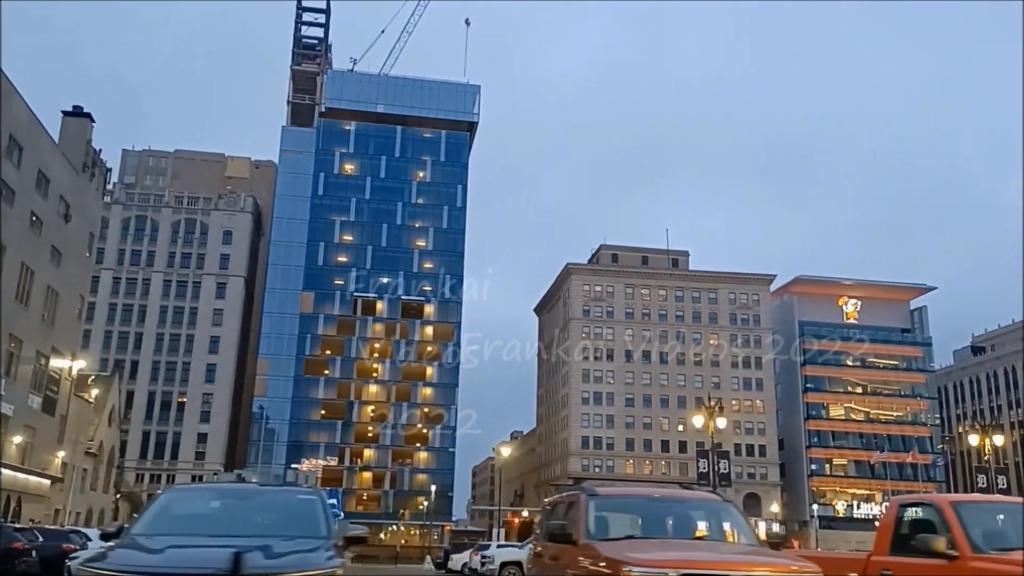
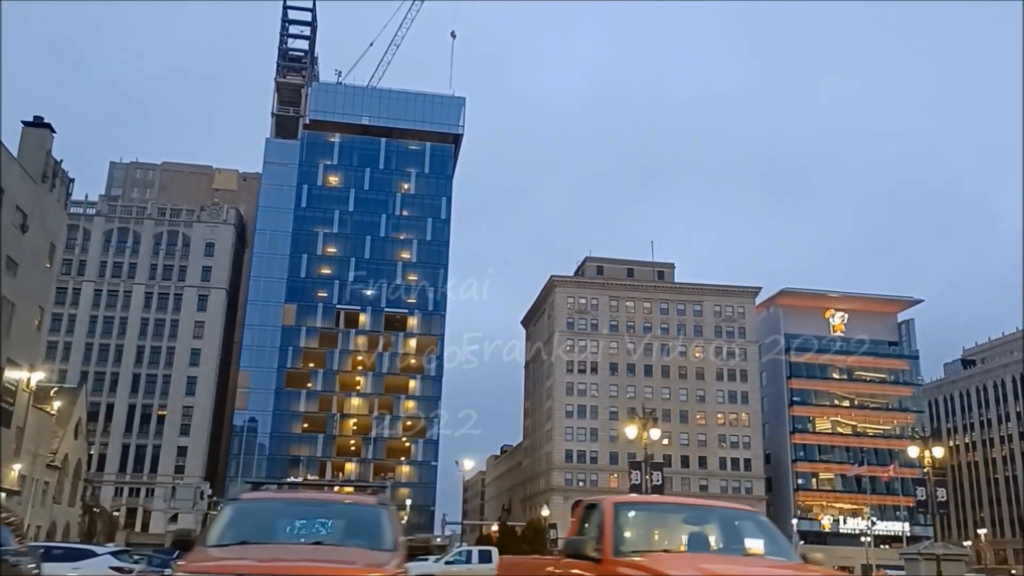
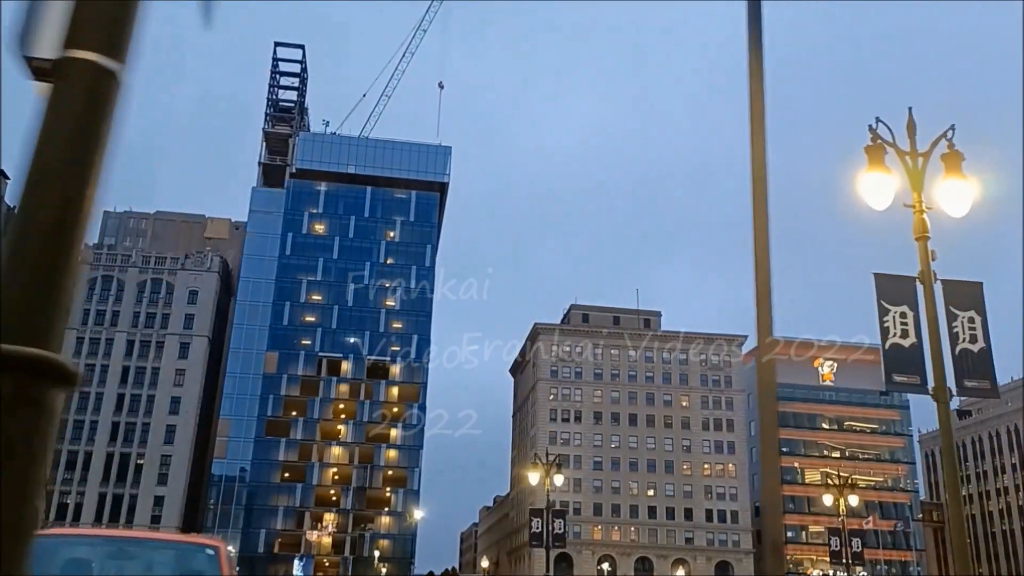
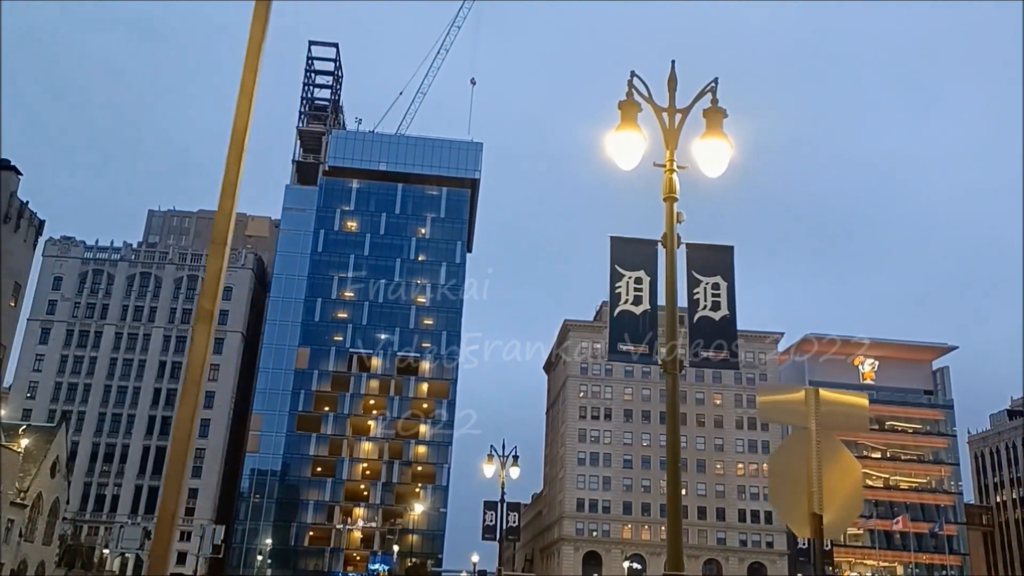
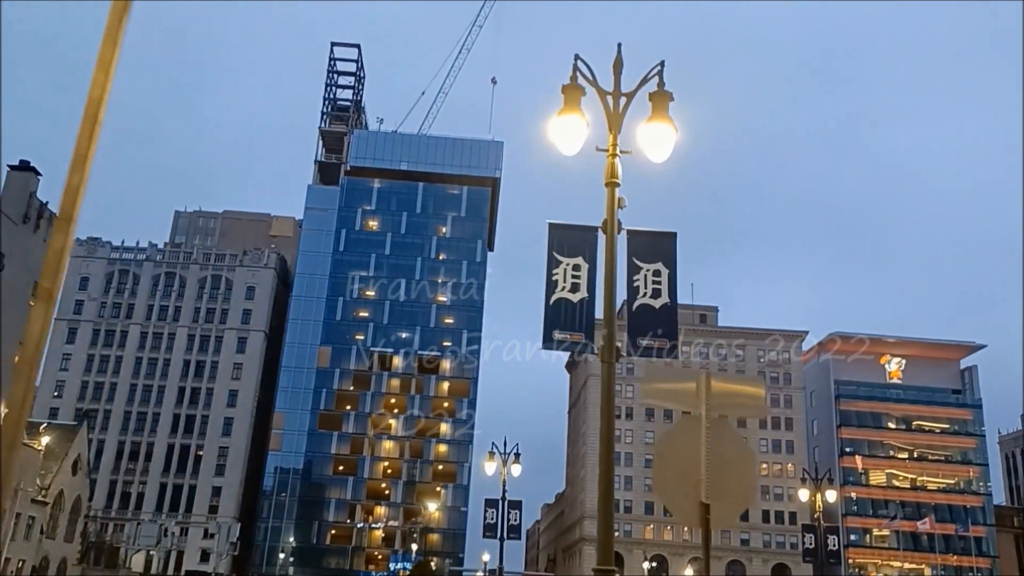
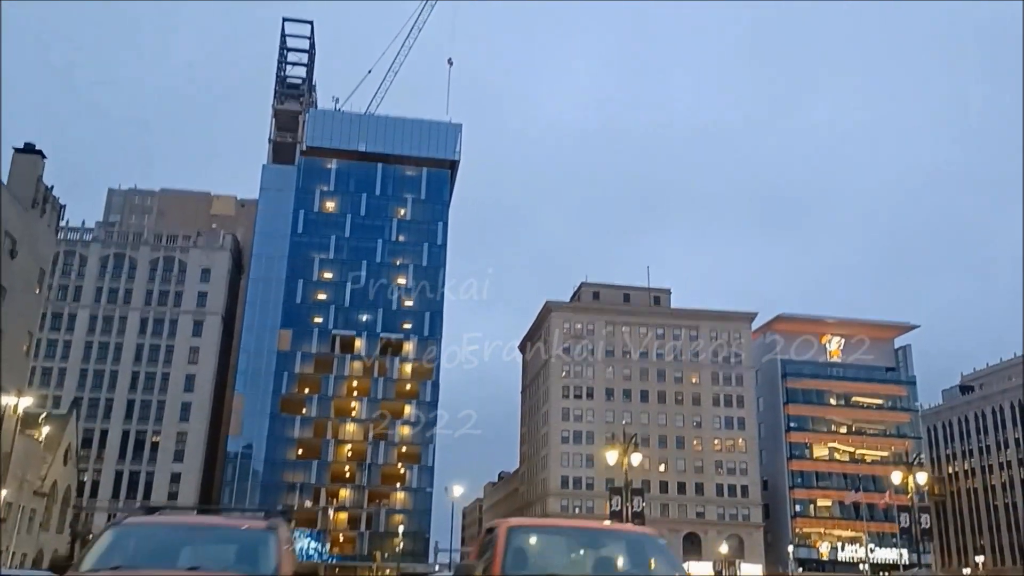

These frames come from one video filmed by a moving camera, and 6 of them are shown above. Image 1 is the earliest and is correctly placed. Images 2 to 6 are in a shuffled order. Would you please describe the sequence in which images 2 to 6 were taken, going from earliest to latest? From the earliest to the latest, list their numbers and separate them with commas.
2, 6, 3, 4, 5
